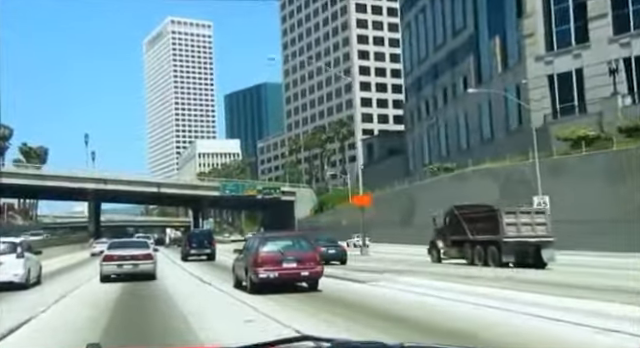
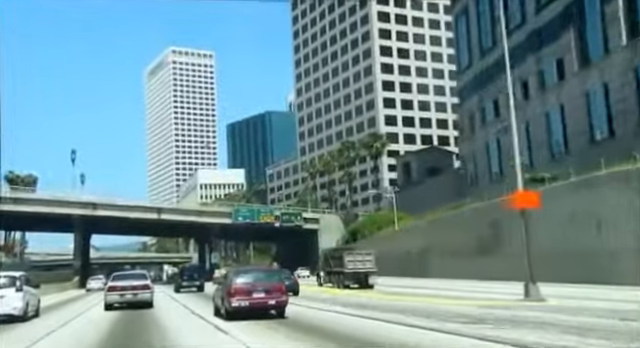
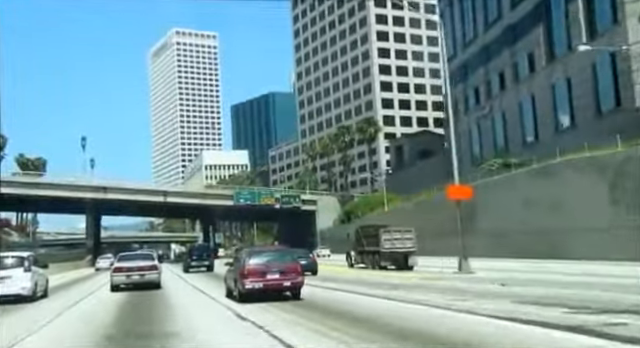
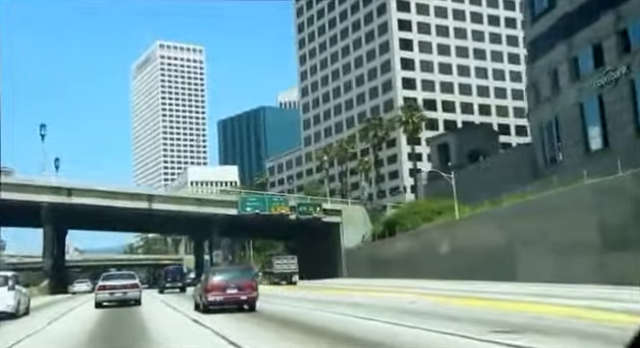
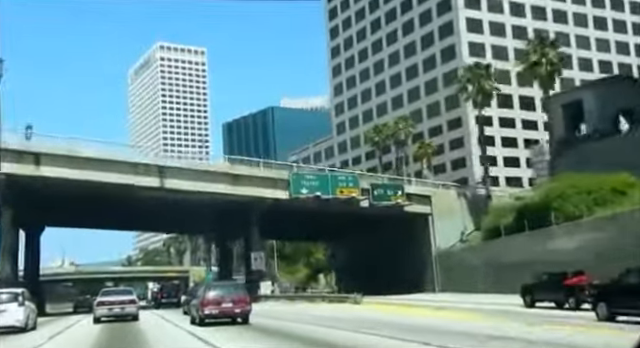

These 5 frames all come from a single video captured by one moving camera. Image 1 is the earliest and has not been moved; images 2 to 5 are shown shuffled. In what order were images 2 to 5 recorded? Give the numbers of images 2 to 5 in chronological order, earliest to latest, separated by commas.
3, 2, 4, 5
